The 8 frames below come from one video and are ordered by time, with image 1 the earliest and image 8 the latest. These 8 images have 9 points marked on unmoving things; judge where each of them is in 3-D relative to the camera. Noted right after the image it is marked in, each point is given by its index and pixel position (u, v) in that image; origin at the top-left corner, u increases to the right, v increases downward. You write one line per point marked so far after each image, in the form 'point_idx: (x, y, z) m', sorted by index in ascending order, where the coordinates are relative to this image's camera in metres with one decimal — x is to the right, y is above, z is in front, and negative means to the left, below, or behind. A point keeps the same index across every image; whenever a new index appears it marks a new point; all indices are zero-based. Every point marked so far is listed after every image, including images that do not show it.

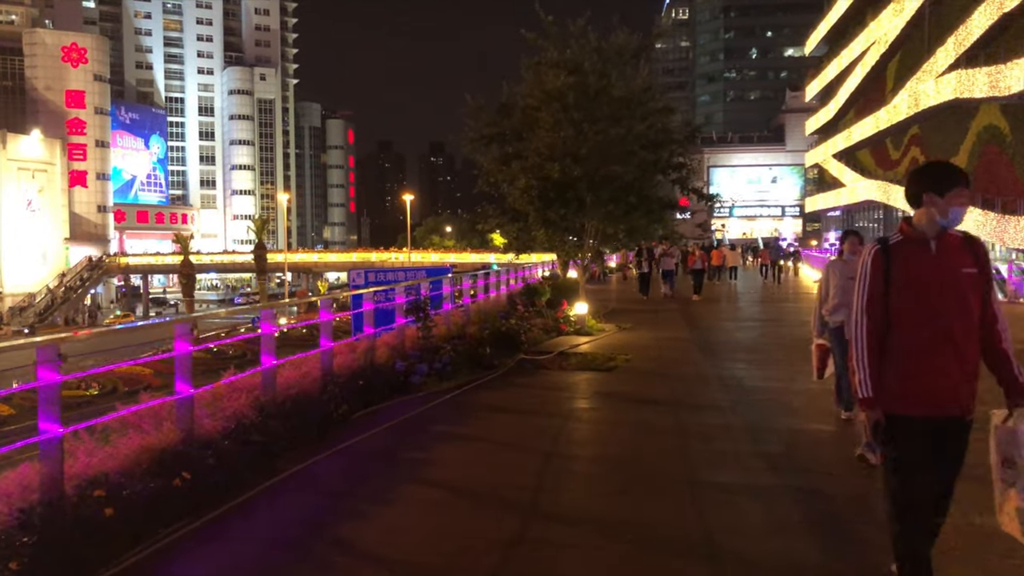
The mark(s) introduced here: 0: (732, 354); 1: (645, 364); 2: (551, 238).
0: (+3.4, -1.0, +13.2) m
1: (+1.9, -1.1, +12.2) m
2: (+0.8, +1.0, +16.4) m
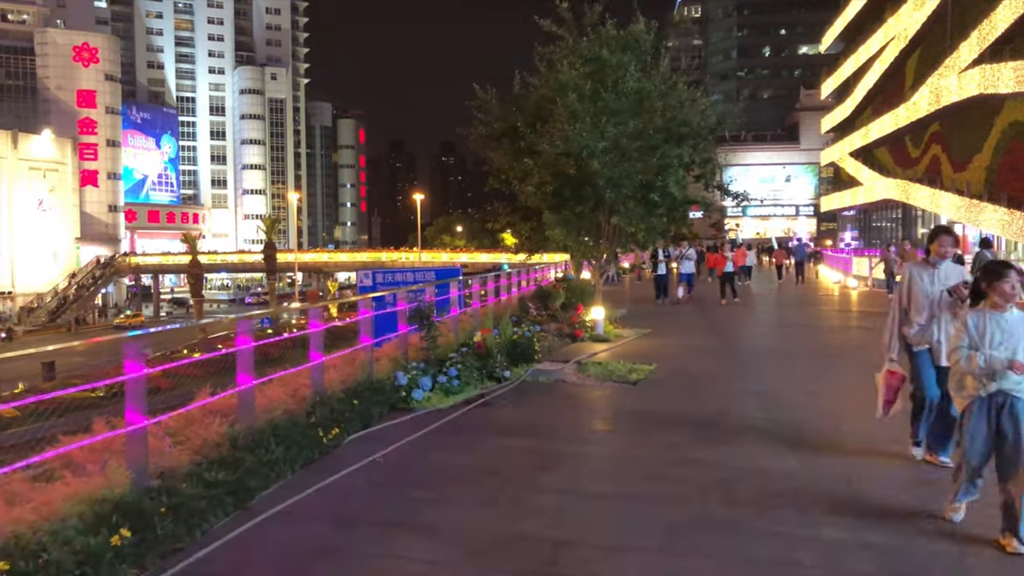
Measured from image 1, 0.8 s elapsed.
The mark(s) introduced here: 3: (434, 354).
0: (+3.6, -1.1, +12.2) m
1: (+2.1, -1.2, +11.1) m
2: (+1.0, +0.9, +15.4) m
3: (-1.0, -0.8, +10.5) m
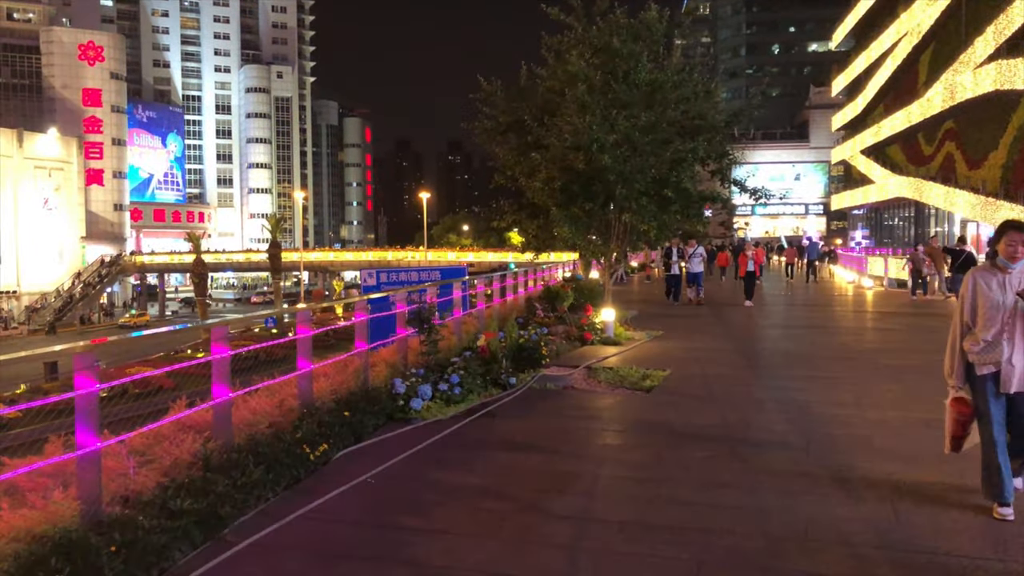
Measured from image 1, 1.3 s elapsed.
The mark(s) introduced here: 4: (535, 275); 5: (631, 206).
0: (+3.7, -1.1, +11.5) m
1: (+2.2, -1.2, +10.5) m
2: (+1.1, +0.9, +14.7) m
3: (-0.9, -0.8, +9.9) m
4: (+0.6, +0.3, +19.7) m
5: (+1.9, +1.4, +13.7) m
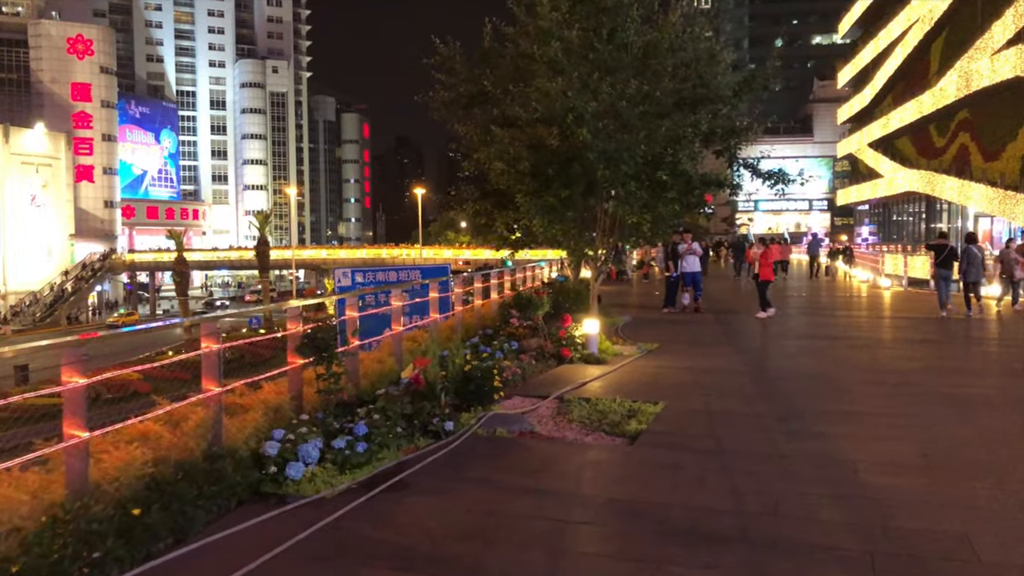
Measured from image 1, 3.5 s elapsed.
0: (+3.2, -1.2, +8.9) m
1: (+1.6, -1.3, +7.8) m
2: (+0.6, +0.8, +12.1) m
3: (-1.5, -0.9, +7.3) m
4: (+0.1, +0.2, +17.1) m
5: (+1.4, +1.3, +11.1) m
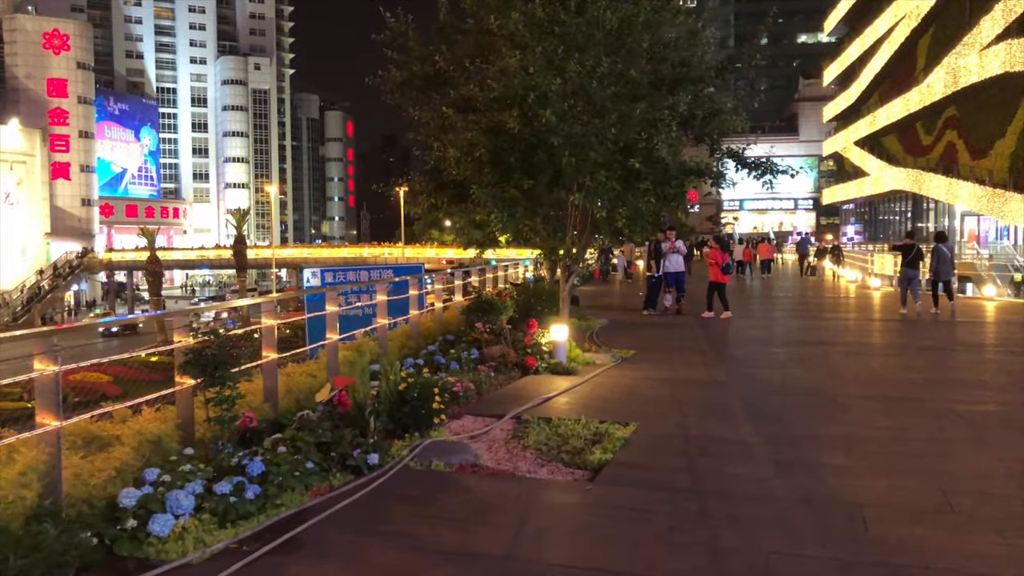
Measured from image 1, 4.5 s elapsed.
0: (+2.7, -1.2, +7.7) m
1: (+1.1, -1.3, +6.6) m
2: (0.0, +0.8, +10.9) m
3: (-1.9, -1.0, +6.0) m
4: (-0.5, +0.2, +15.8) m
5: (+0.9, +1.3, +9.9) m
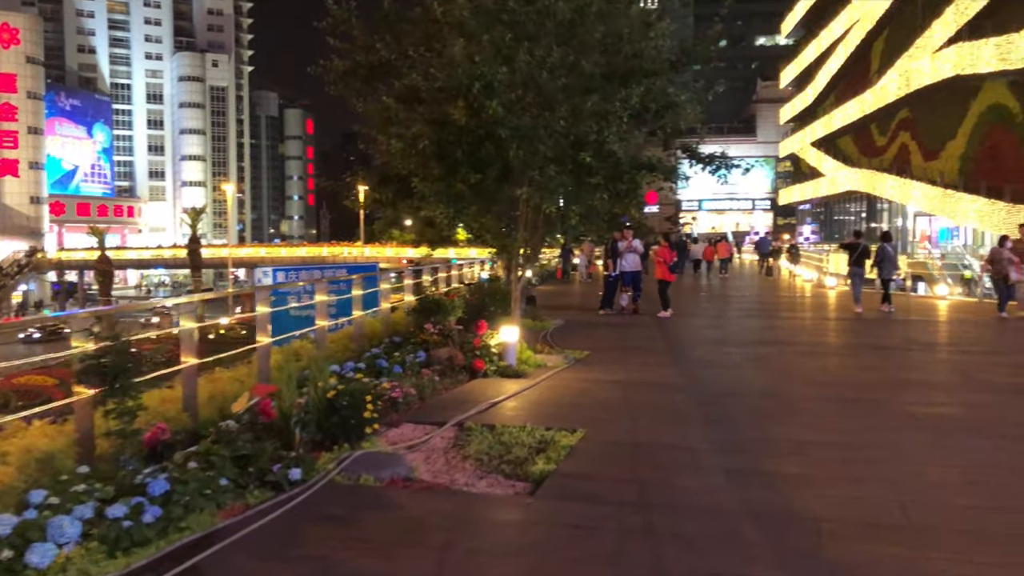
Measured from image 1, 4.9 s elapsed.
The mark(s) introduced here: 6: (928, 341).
0: (+2.2, -1.2, +7.4) m
1: (+0.7, -1.3, +6.3) m
2: (-0.6, +0.8, +10.4) m
3: (-2.3, -1.0, +5.5) m
4: (-1.4, +0.2, +15.4) m
5: (+0.3, +1.3, +9.5) m
6: (+7.2, -0.9, +14.6) m
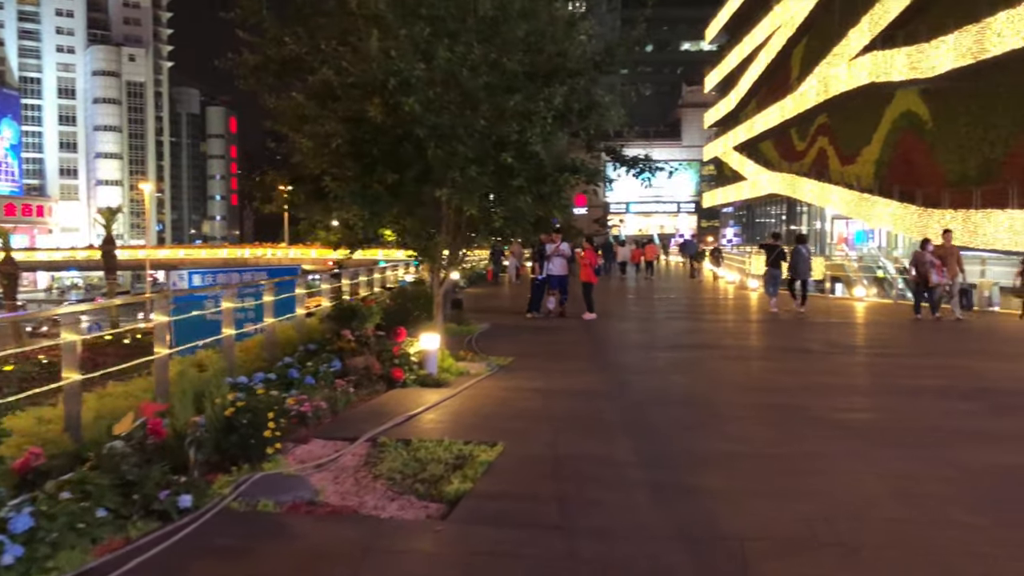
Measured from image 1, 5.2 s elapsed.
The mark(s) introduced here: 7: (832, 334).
0: (+1.5, -1.3, +7.2) m
1: (+0.1, -1.3, +5.9) m
2: (-1.6, +0.7, +10.0) m
3: (-2.9, -1.0, +4.9) m
4: (-2.8, +0.1, +14.8) m
5: (-0.6, +1.2, +9.1) m
6: (+5.8, -1.0, +14.8) m
7: (+6.0, -0.9, +16.0) m
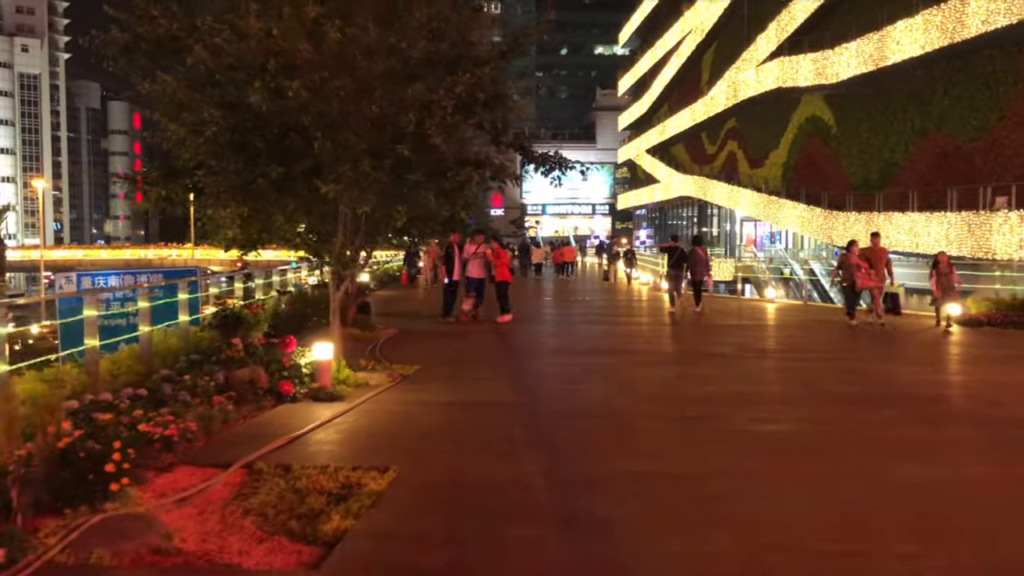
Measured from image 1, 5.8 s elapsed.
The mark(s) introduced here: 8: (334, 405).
0: (+0.7, -1.3, +6.6) m
1: (-0.6, -1.4, +5.2) m
2: (-2.6, +0.7, +9.1) m
3: (-3.4, -1.1, +3.9) m
4: (-4.3, +0.1, +13.8) m
5: (-1.6, +1.1, +8.3) m
6: (+4.3, -1.0, +14.6) m
7: (+4.4, -0.9, +15.8) m
8: (-1.8, -1.2, +8.7) m
